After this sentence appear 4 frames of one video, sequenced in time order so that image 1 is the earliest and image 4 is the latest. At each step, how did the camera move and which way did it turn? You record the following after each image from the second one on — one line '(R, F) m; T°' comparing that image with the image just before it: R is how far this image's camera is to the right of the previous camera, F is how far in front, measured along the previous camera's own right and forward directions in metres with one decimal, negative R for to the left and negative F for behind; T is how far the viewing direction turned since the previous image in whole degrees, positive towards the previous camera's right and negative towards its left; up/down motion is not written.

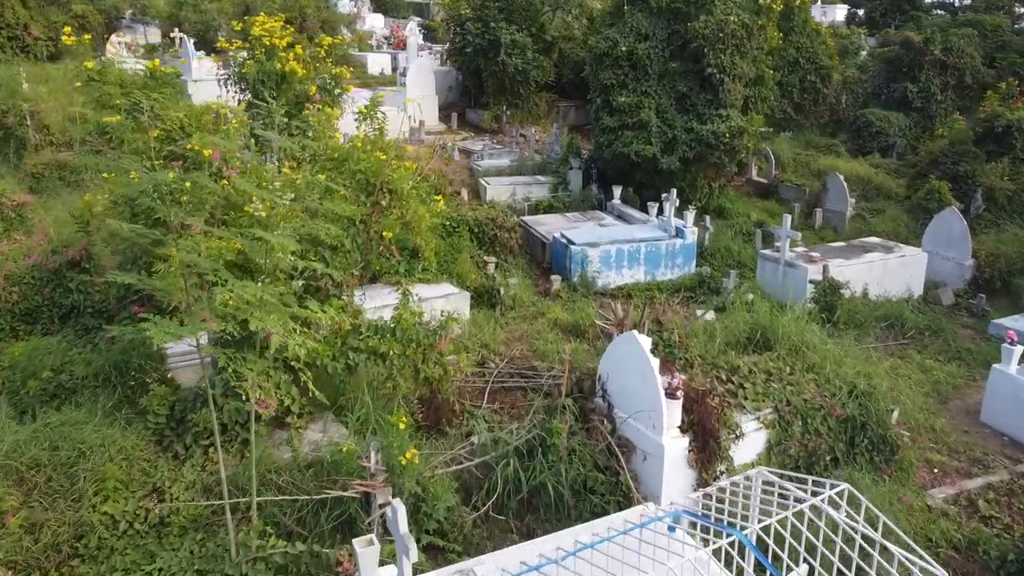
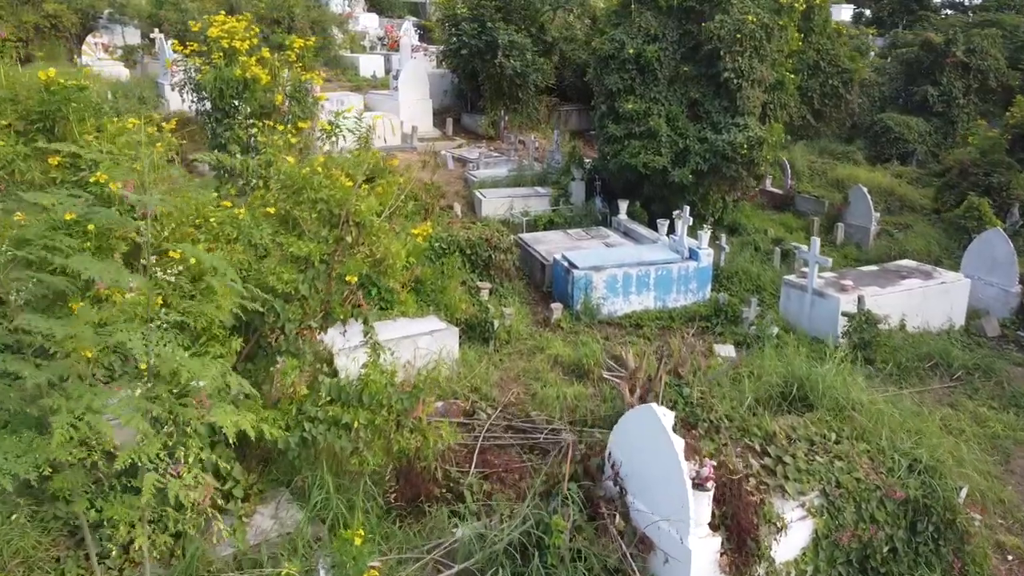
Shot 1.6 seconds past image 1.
(0.0, +1.0) m; 0°
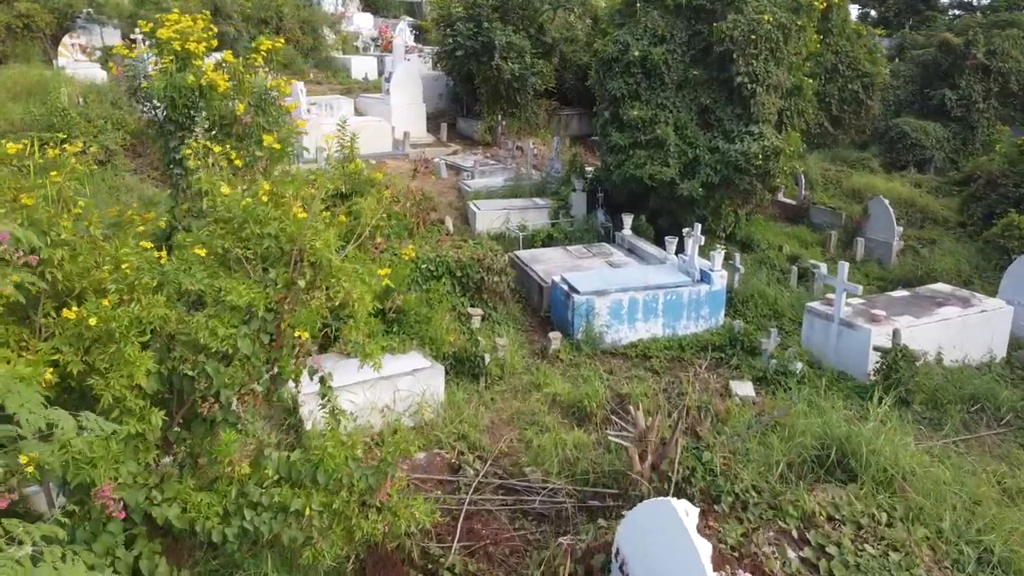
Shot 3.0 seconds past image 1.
(+0.1, +0.9) m; 0°
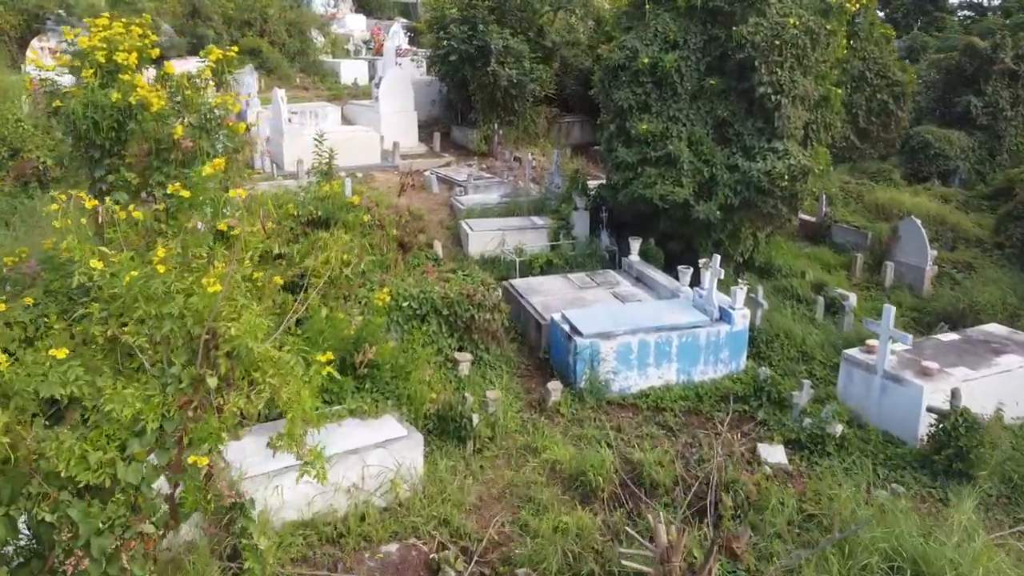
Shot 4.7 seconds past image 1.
(0.0, +1.1) m; 0°
